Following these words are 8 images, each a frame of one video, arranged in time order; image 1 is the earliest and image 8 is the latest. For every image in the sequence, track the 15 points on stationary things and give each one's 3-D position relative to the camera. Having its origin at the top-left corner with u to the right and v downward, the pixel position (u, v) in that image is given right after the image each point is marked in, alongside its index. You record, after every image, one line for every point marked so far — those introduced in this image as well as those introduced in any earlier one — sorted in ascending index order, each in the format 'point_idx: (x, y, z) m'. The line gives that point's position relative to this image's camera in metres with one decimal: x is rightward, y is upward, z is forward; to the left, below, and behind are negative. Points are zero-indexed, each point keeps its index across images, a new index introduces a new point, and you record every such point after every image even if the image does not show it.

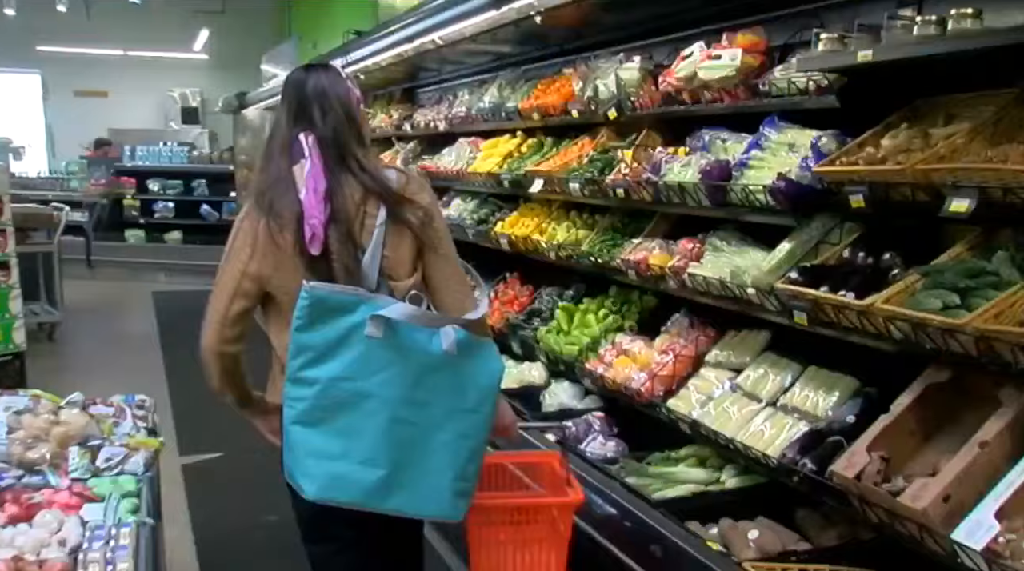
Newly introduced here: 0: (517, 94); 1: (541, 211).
0: (0.0, +0.9, +3.7) m
1: (+0.1, +0.3, +3.5) m
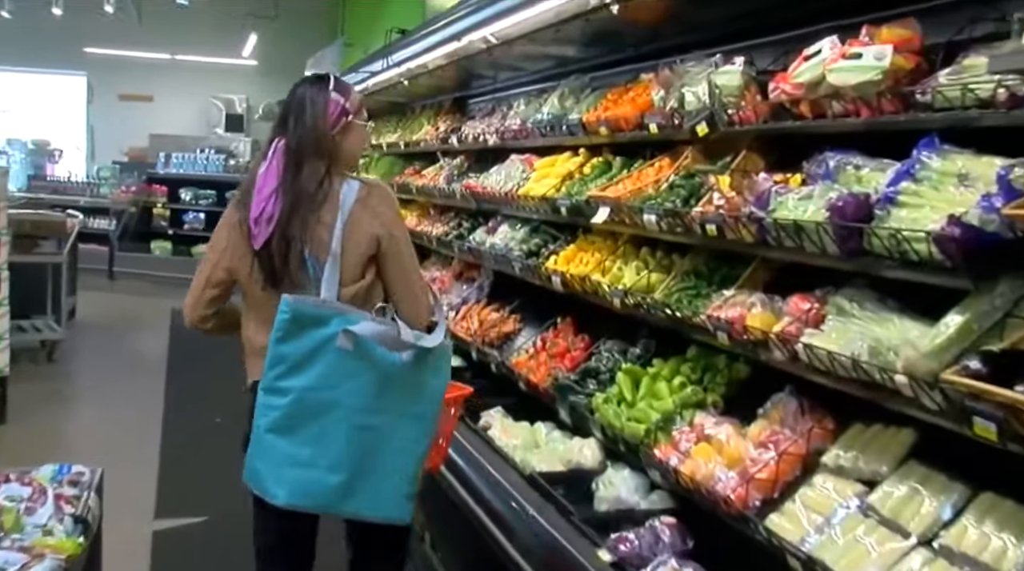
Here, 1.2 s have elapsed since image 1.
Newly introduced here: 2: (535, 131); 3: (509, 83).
0: (+0.3, +0.7, +3.1) m
1: (+0.3, +0.1, +2.9) m
2: (+0.1, +0.6, +3.3) m
3: (0.0, +1.1, +4.3) m
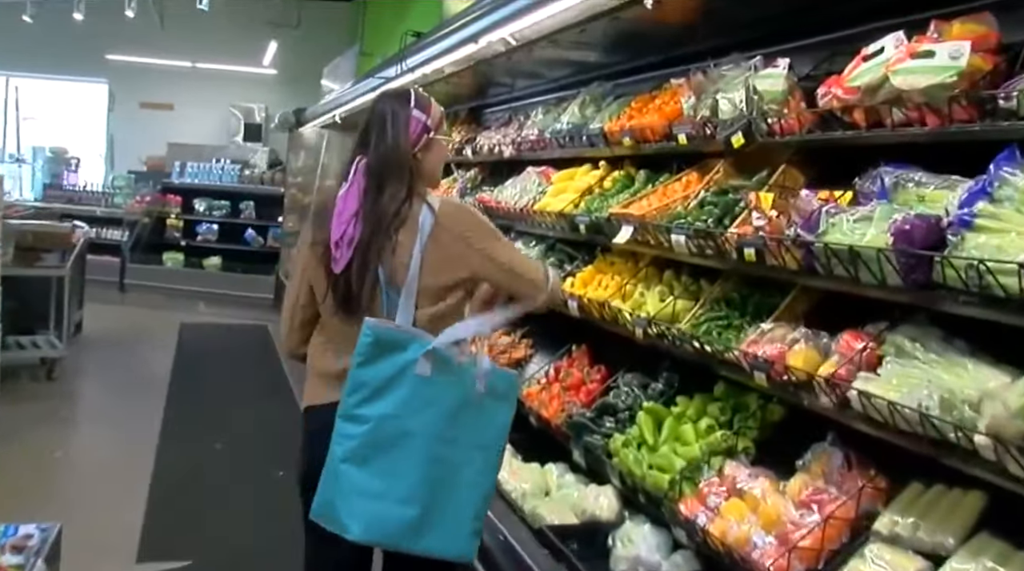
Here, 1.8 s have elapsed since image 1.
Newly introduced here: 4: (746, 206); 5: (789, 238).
0: (+0.3, +0.6, +2.9) m
1: (+0.4, +0.1, +2.6) m
2: (+0.2, +0.6, +3.1) m
3: (+0.1, +1.0, +4.1) m
4: (+0.6, +0.2, +1.9) m
5: (+0.6, +0.1, +1.7) m
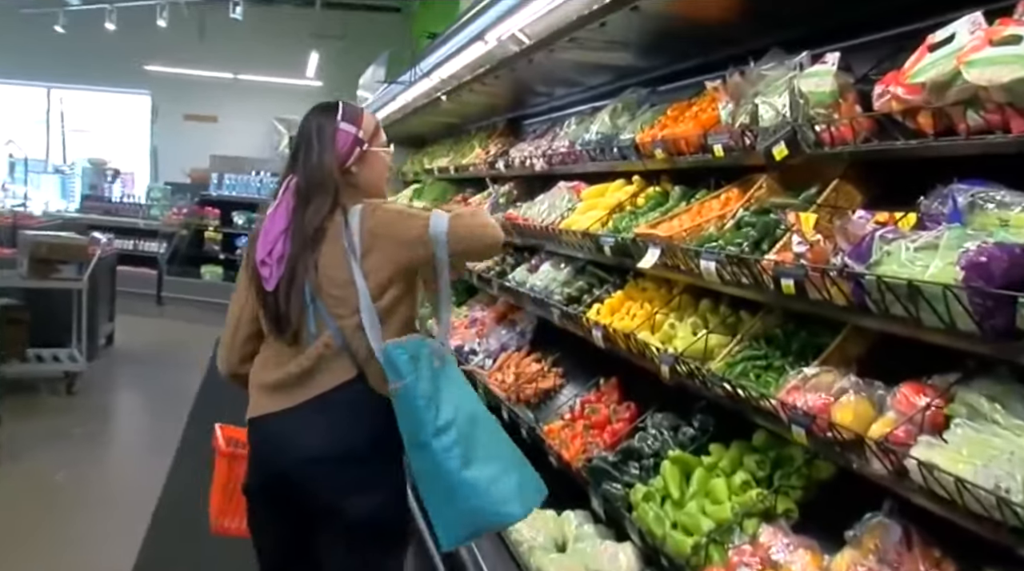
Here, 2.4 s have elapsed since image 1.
0: (+0.4, +0.5, +2.6) m
1: (+0.4, 0.0, +2.4) m
2: (+0.3, +0.5, +2.9) m
3: (+0.3, +0.9, +3.9) m
4: (+0.6, +0.1, +1.7) m
5: (+0.6, 0.0, +1.4) m
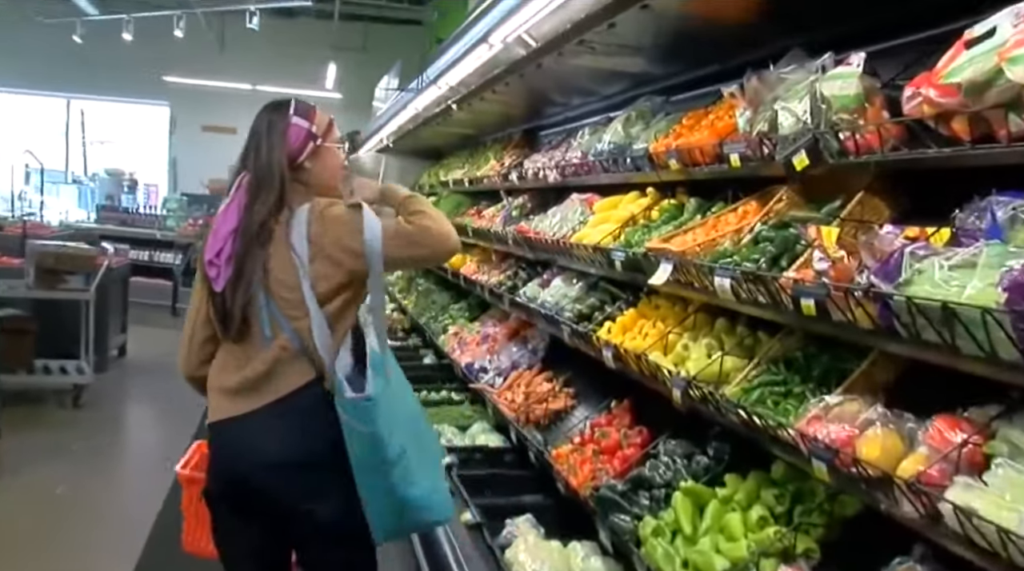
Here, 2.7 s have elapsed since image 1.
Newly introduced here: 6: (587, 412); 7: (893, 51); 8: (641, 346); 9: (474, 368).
0: (+0.4, +0.5, +2.5) m
1: (+0.4, -0.1, +2.2) m
2: (+0.3, +0.4, +2.7) m
3: (+0.3, +0.8, +3.8) m
4: (+0.6, +0.1, +1.5) m
5: (+0.6, 0.0, +1.3) m
6: (+0.3, -0.4, +2.7) m
7: (+0.8, +0.5, +1.8) m
8: (+0.3, -0.2, +2.1) m
9: (-0.2, -0.4, +3.4) m
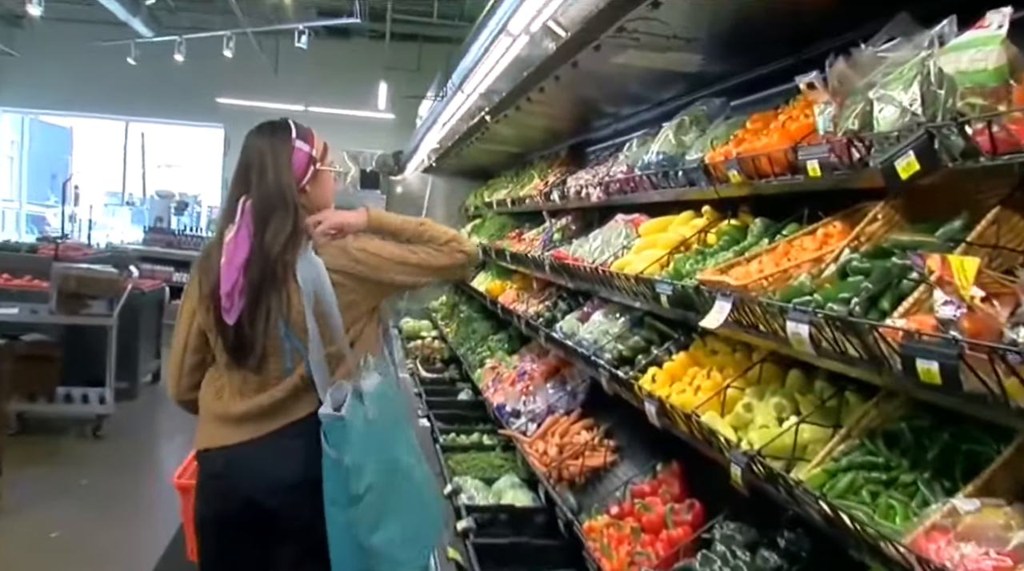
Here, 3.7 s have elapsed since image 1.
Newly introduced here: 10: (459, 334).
0: (+0.5, +0.4, +2.1) m
1: (+0.5, -0.2, +1.8) m
2: (+0.4, +0.3, +2.3) m
3: (+0.5, +0.7, +3.4) m
4: (+0.6, 0.0, +1.1) m
5: (+0.5, -0.1, +0.8) m
6: (+0.3, -0.5, +2.3) m
7: (+0.9, +0.4, +1.3) m
8: (+0.4, -0.2, +1.7) m
9: (0.0, -0.5, +3.0) m
10: (-0.3, -0.3, +5.0) m
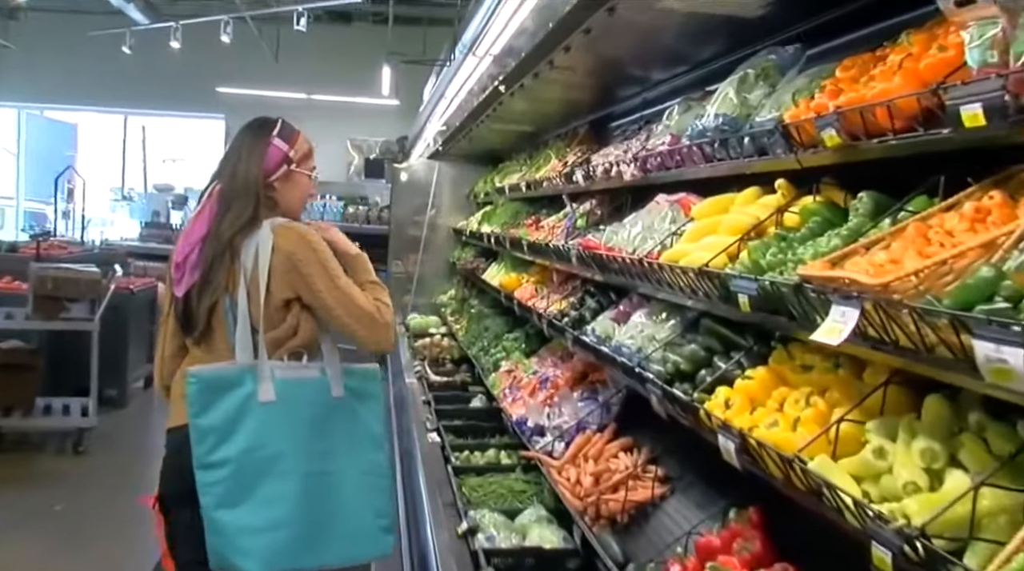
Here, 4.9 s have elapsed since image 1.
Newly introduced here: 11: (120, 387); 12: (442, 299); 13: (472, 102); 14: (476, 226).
0: (+0.6, +0.4, +1.7) m
1: (+0.5, -0.2, +1.4) m
2: (+0.4, +0.3, +1.9) m
3: (+0.6, +0.7, +2.9) m
4: (+0.6, 0.0, +0.7) m
5: (+0.6, -0.1, +0.4) m
6: (+0.4, -0.5, +1.8) m
7: (+0.9, +0.4, +0.9) m
8: (+0.4, -0.2, +1.3) m
9: (+0.1, -0.5, +2.6) m
10: (-0.2, -0.3, +4.6) m
11: (-3.1, -0.8, +6.3) m
12: (-0.5, -0.1, +6.3) m
13: (-0.2, +0.8, +3.5) m
14: (-0.2, +0.4, +5.0) m
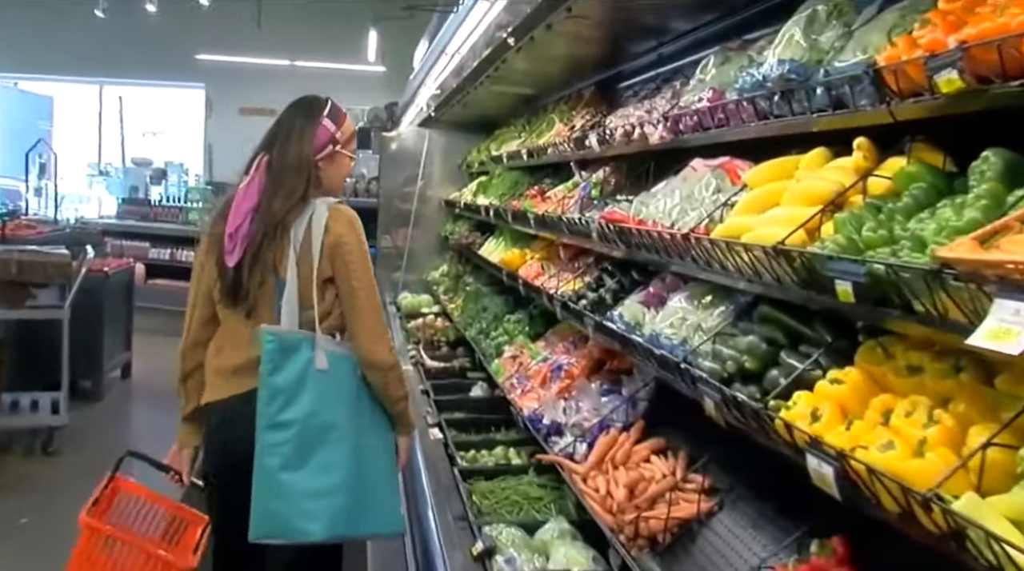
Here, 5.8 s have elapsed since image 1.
0: (+0.6, +0.4, +1.4) m
1: (+0.6, -0.1, +1.1) m
2: (+0.5, +0.4, +1.6) m
3: (+0.6, +0.8, +2.6) m
4: (+0.7, 0.0, +0.4) m
5: (+0.6, -0.1, +0.1) m
6: (+0.5, -0.5, +1.6) m
7: (+1.0, +0.5, +0.6) m
8: (+0.5, -0.2, +1.0) m
9: (+0.1, -0.4, +2.3) m
10: (-0.2, -0.1, +4.3) m
11: (-3.1, -0.7, +6.0) m
12: (-0.6, +0.1, +6.0) m
13: (-0.2, +0.9, +3.2) m
14: (-0.2, +0.5, +4.7) m
